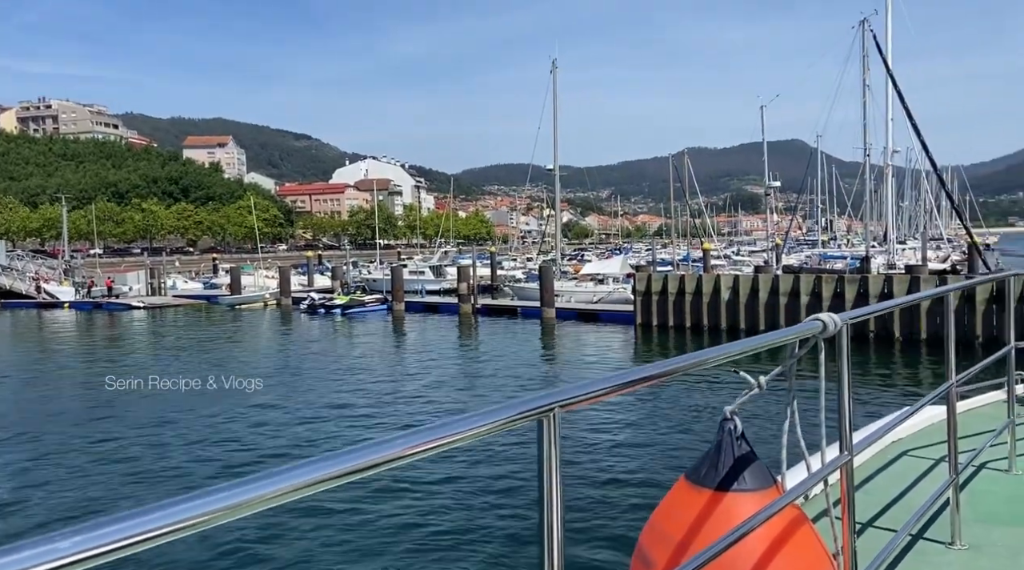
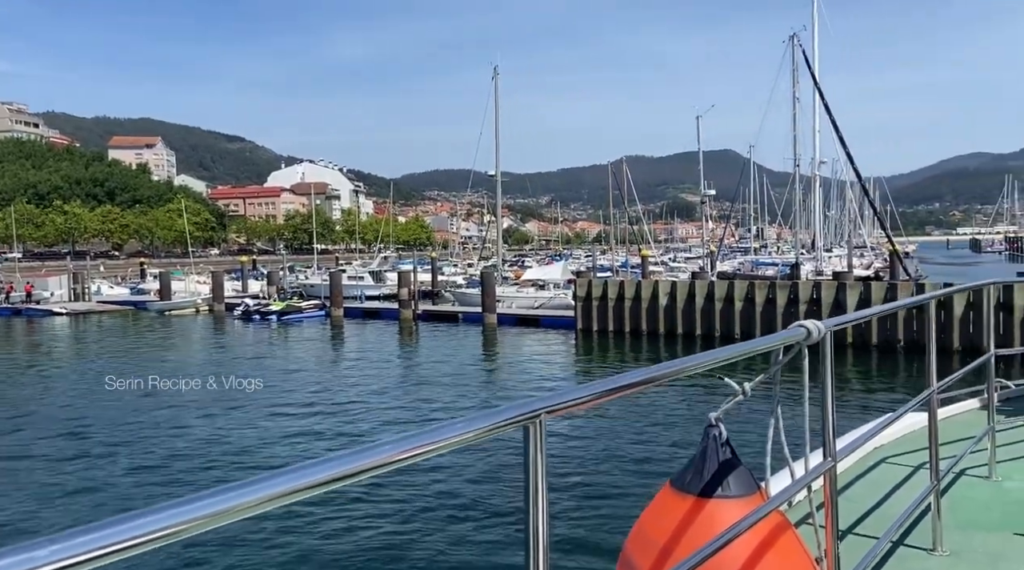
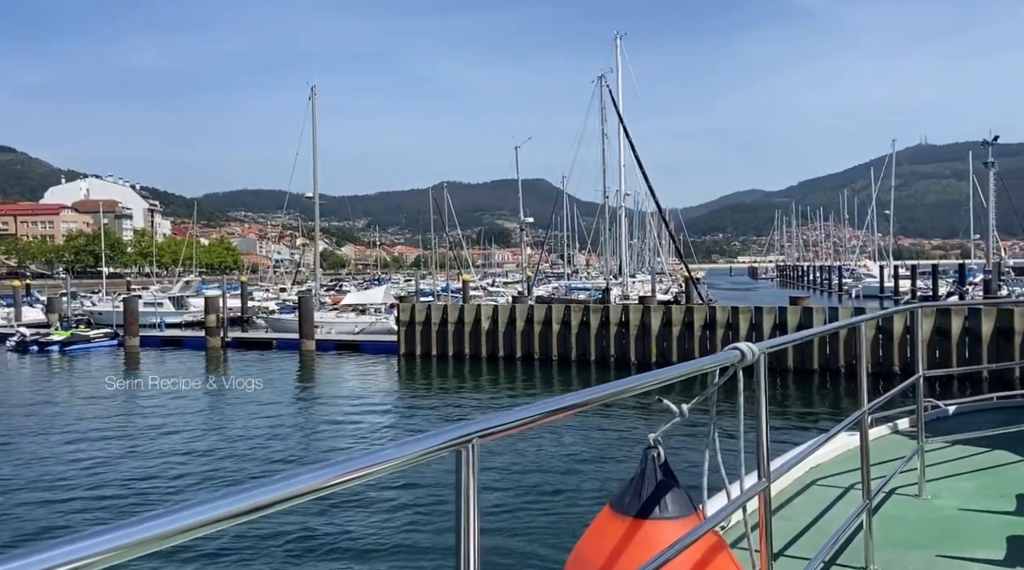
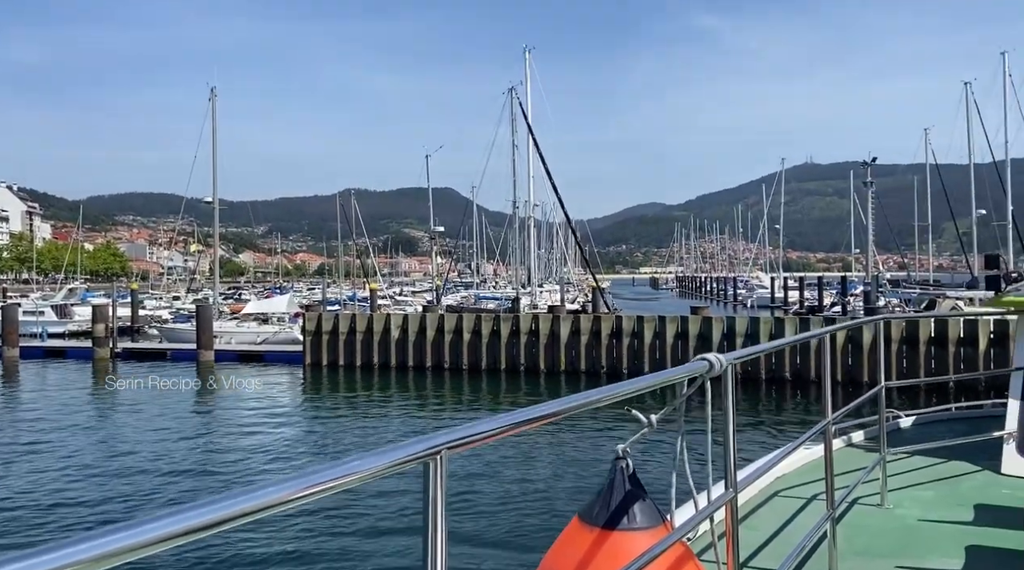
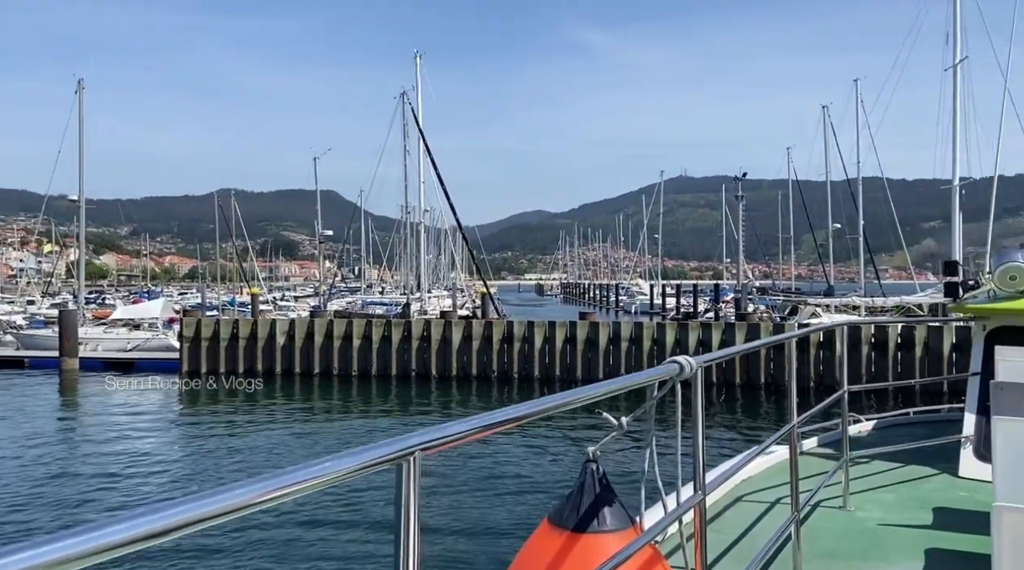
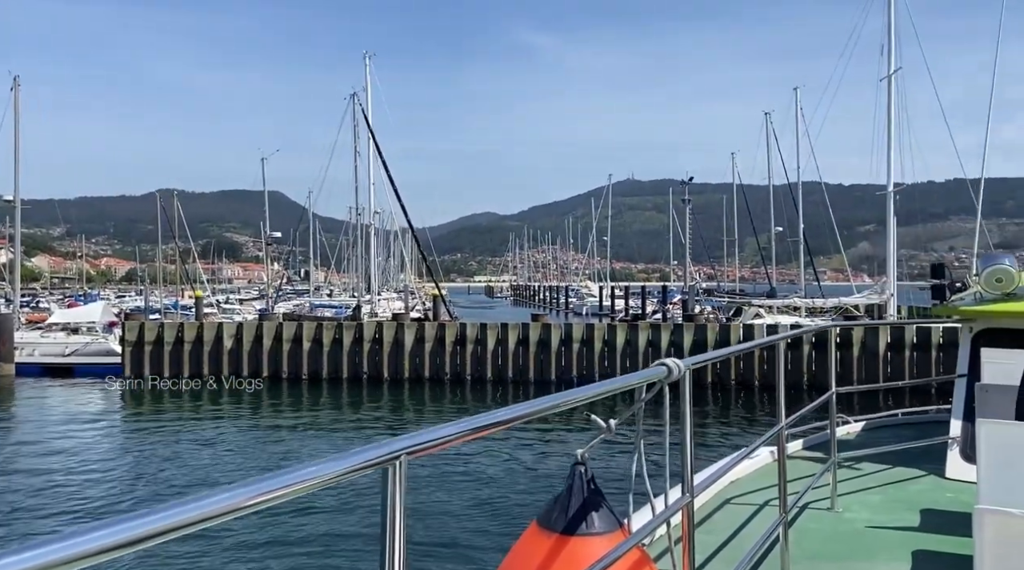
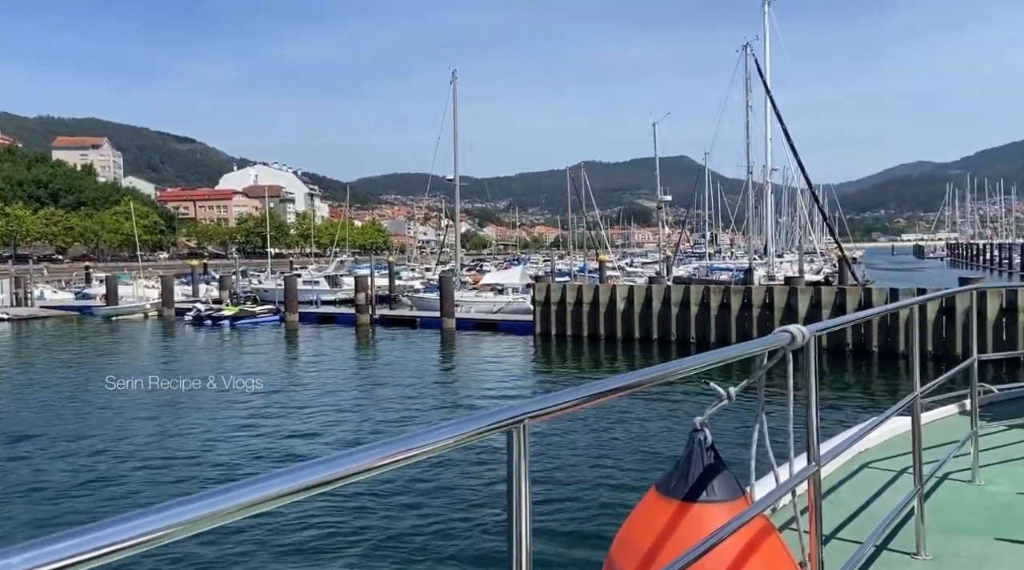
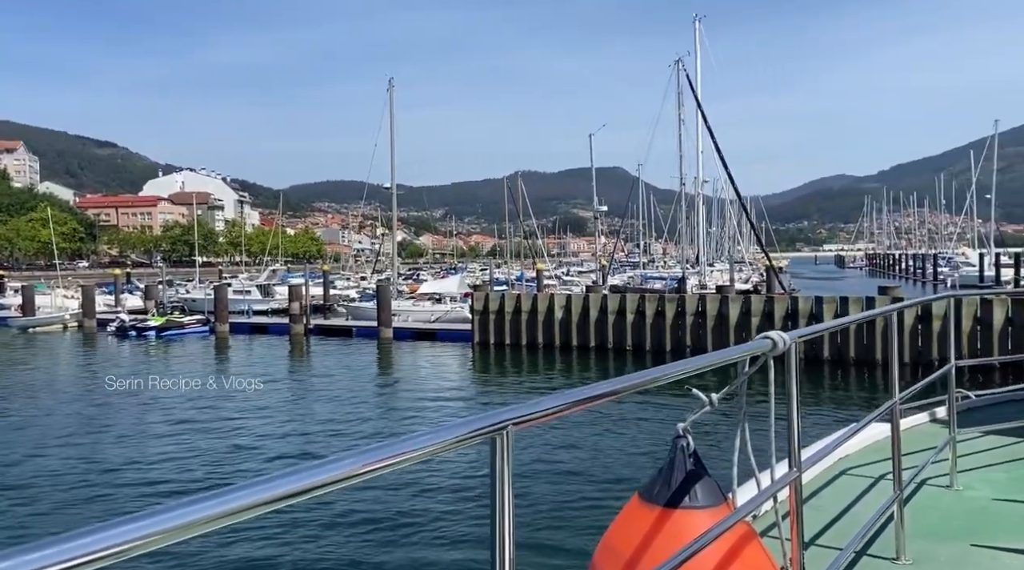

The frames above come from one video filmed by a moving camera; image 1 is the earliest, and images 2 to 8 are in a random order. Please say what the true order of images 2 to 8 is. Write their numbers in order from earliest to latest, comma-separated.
2, 7, 8, 3, 4, 5, 6
